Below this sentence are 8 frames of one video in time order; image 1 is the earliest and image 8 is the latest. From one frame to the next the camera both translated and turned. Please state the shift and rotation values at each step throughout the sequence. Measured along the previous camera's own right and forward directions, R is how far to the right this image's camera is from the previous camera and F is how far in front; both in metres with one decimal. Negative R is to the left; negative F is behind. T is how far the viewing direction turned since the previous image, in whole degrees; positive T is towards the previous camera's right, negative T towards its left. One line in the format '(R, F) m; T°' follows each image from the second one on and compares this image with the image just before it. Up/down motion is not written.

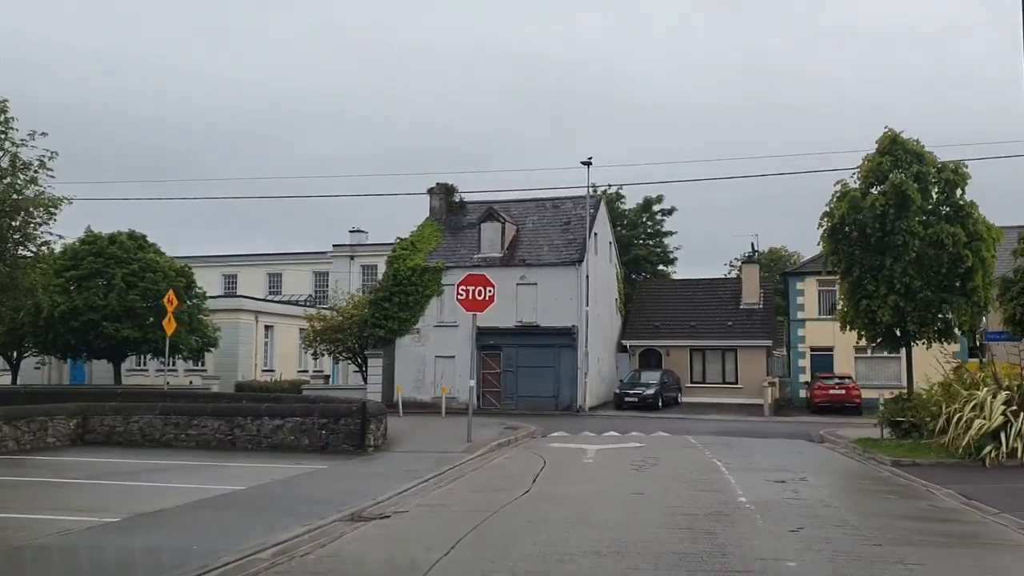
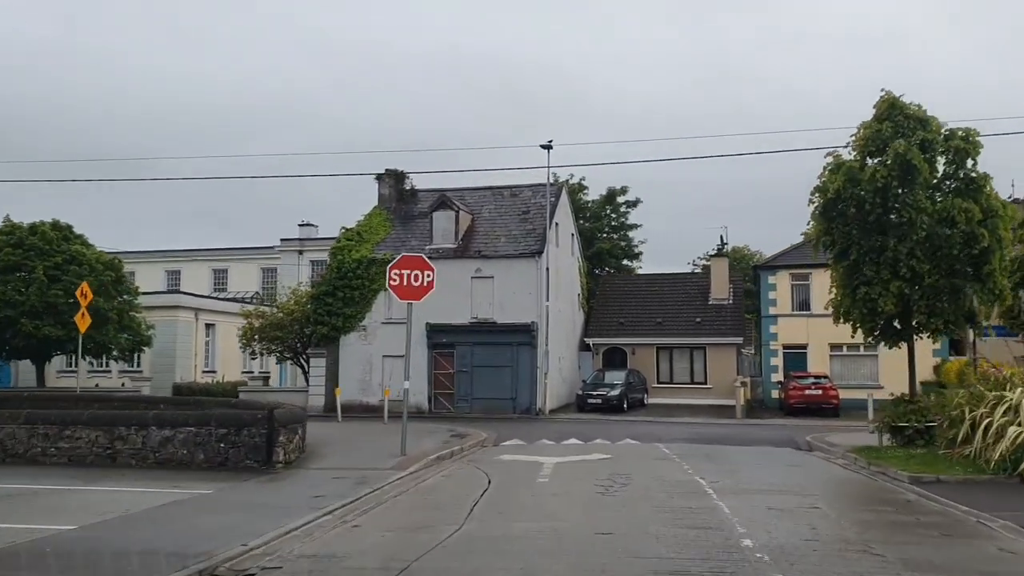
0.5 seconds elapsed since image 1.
(+0.3, +2.8) m; +2°
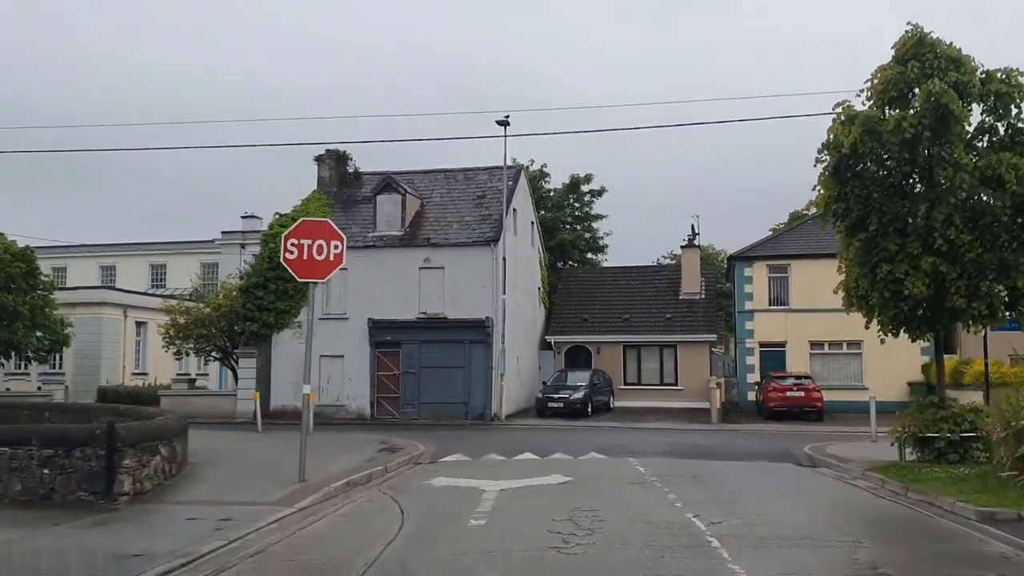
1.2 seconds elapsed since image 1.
(+0.4, +3.5) m; +2°
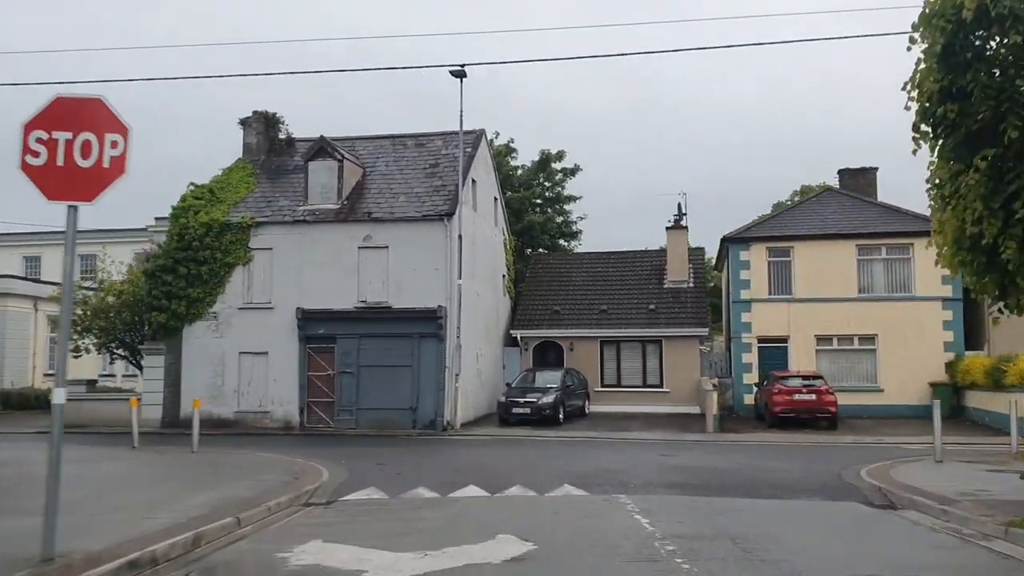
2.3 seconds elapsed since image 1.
(+0.4, +5.2) m; +2°
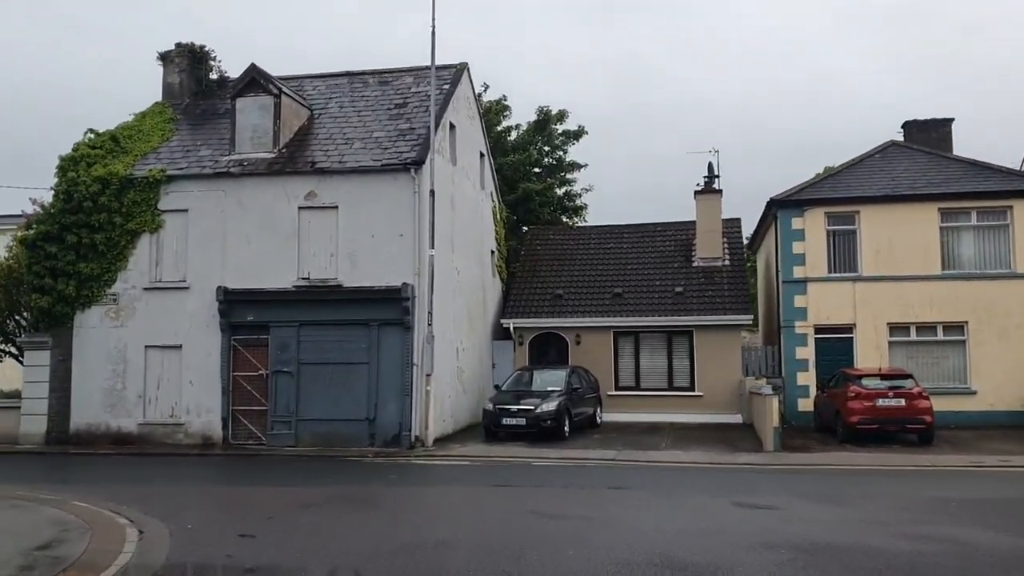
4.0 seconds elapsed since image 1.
(+0.2, +6.5) m; 0°
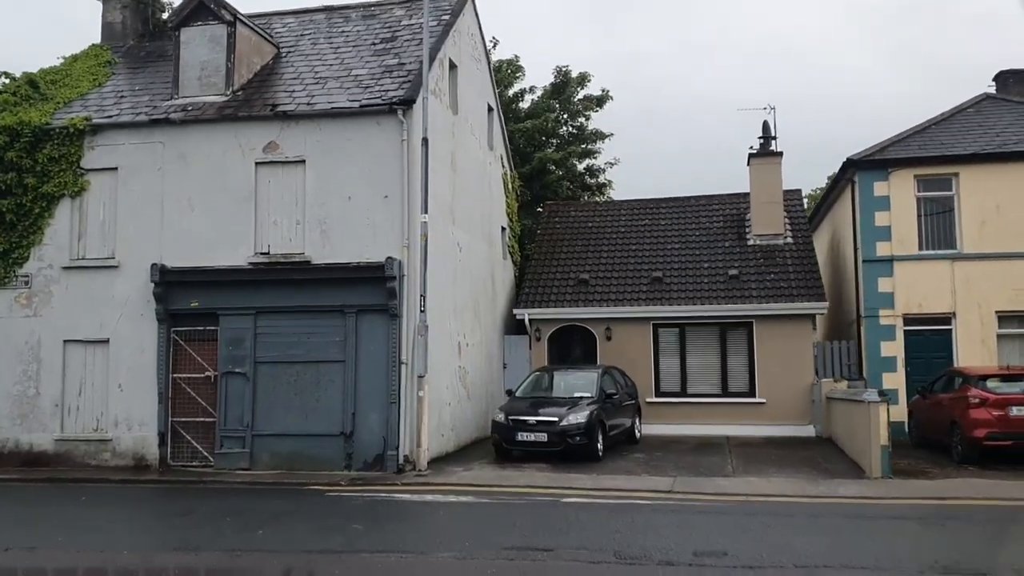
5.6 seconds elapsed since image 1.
(-0.1, +4.6) m; -1°
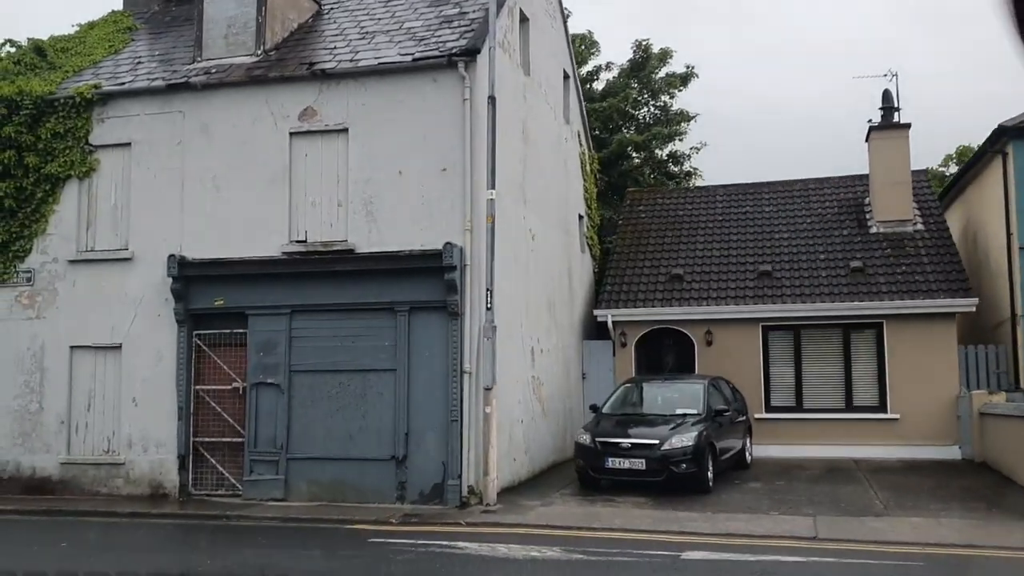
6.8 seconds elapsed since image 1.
(-0.3, +2.9) m; -4°
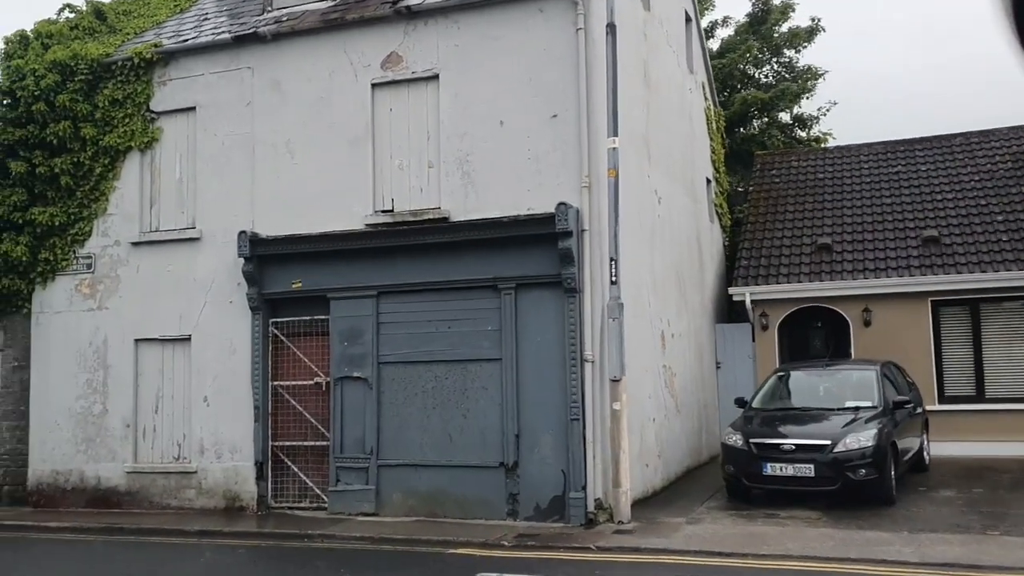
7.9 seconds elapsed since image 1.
(-0.4, +2.2) m; -6°
